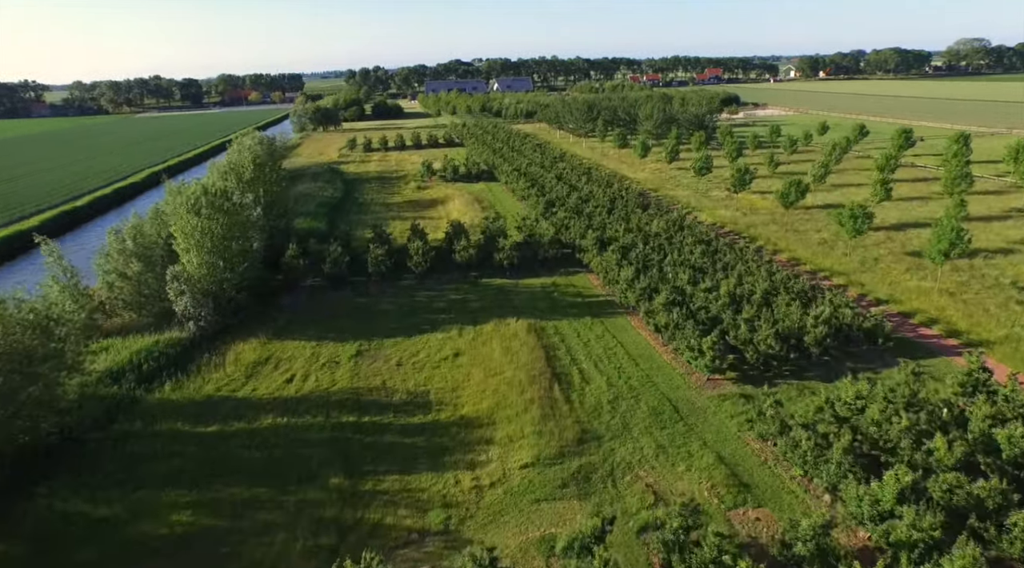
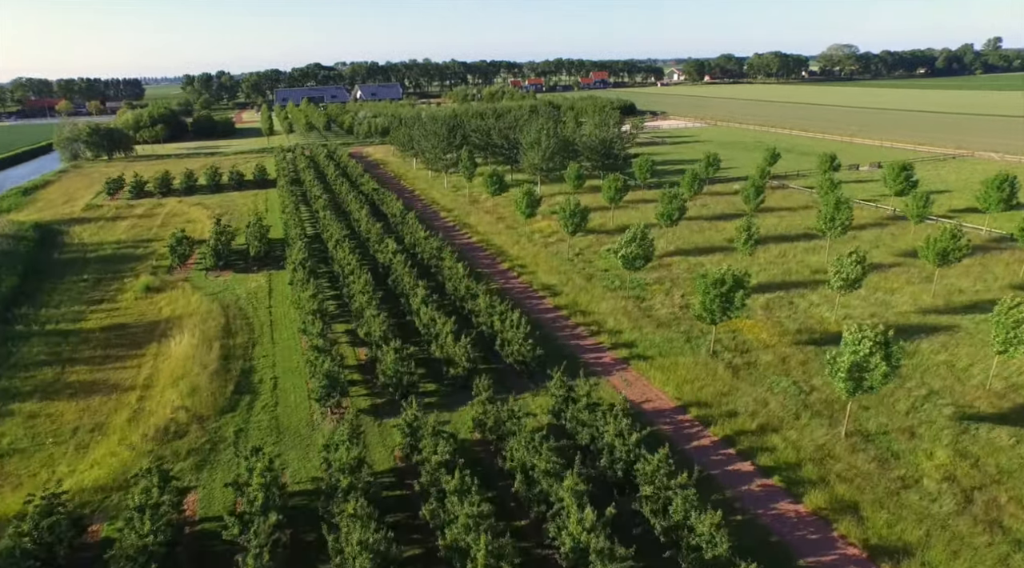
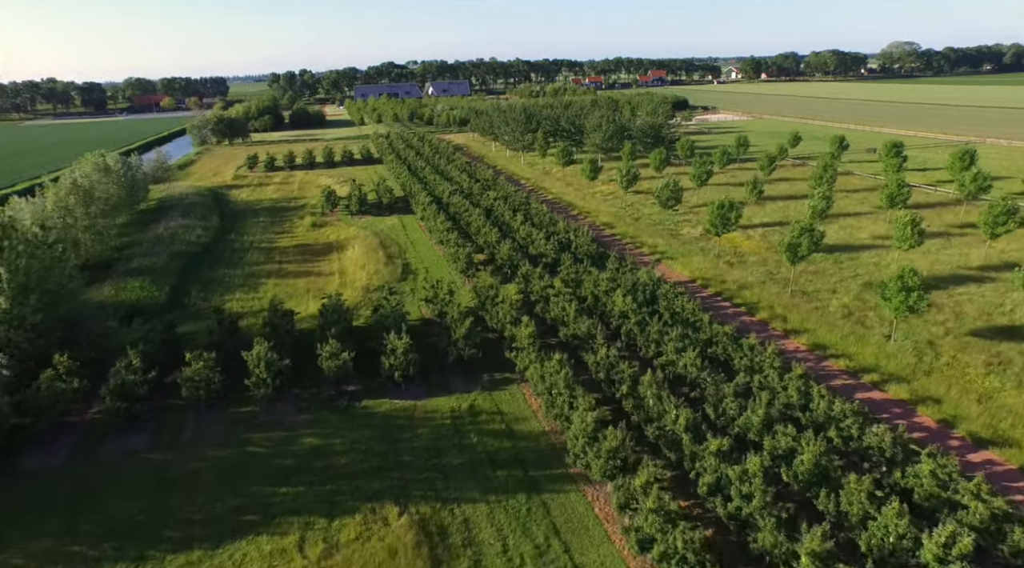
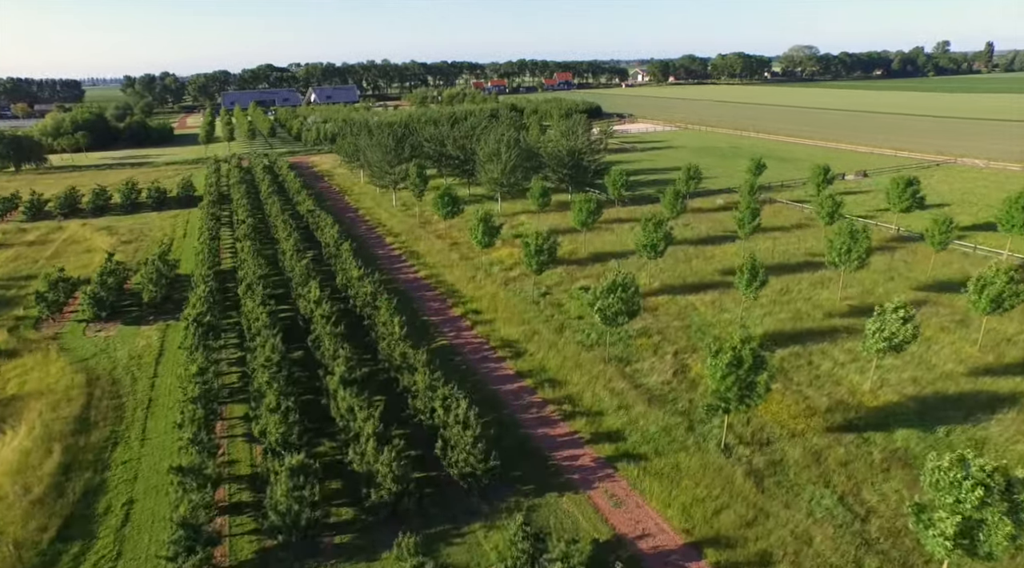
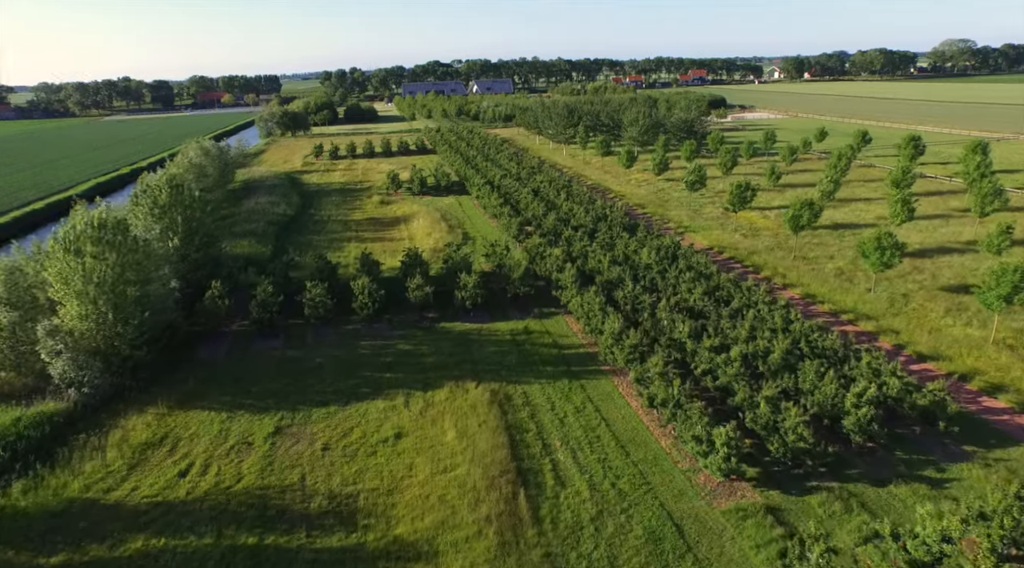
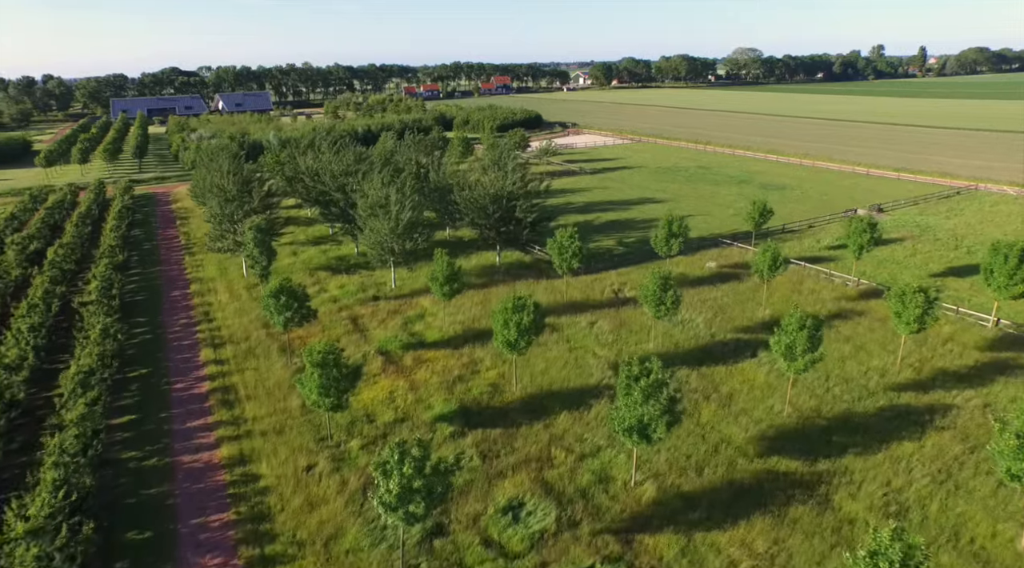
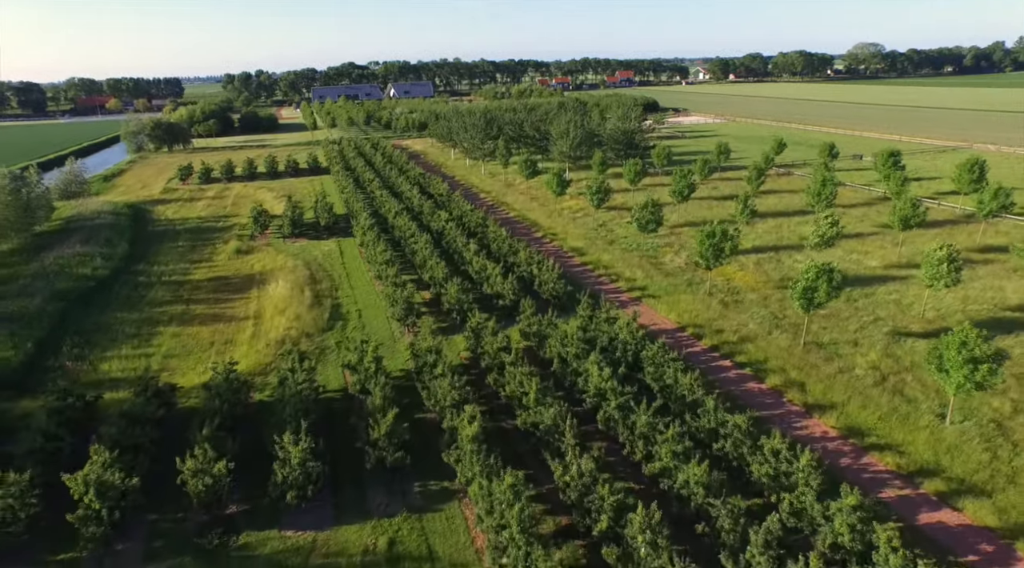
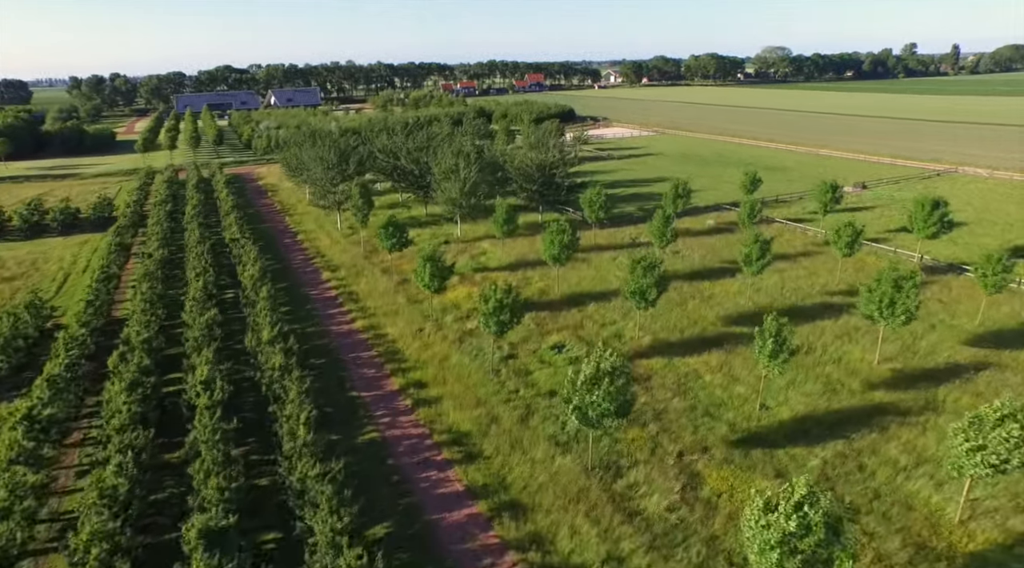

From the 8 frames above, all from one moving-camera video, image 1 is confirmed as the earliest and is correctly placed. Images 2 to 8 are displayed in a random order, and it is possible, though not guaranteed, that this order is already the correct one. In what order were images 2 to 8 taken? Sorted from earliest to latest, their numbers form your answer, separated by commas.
5, 3, 7, 2, 4, 8, 6
